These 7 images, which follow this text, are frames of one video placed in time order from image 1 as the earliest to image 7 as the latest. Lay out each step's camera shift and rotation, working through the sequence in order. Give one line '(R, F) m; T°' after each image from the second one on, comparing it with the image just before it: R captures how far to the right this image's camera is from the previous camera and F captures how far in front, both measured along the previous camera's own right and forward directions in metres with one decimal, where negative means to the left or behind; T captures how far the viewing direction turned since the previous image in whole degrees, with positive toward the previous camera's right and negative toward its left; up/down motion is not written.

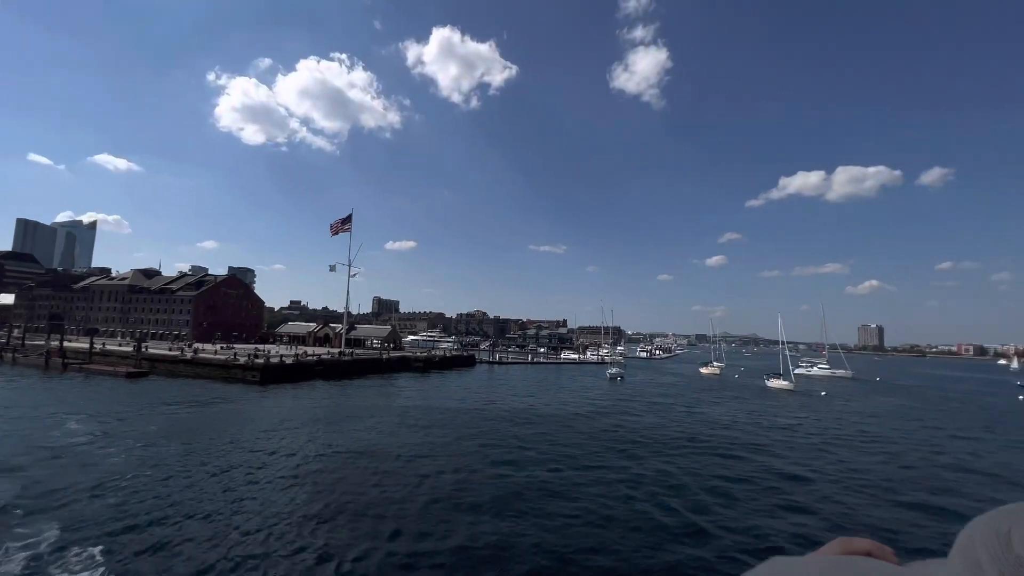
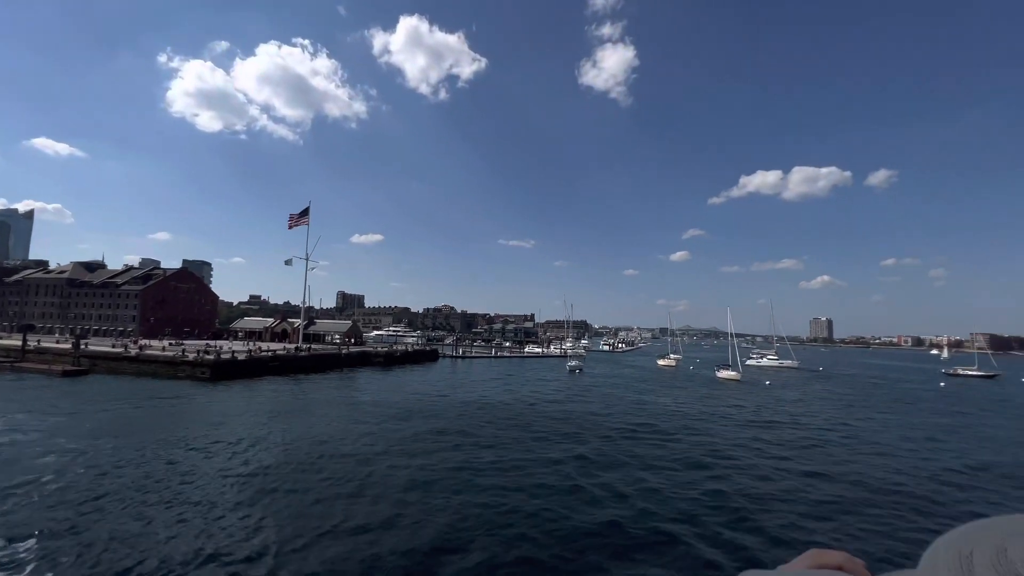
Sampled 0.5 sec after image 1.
(+0.9, -0.5) m; +4°
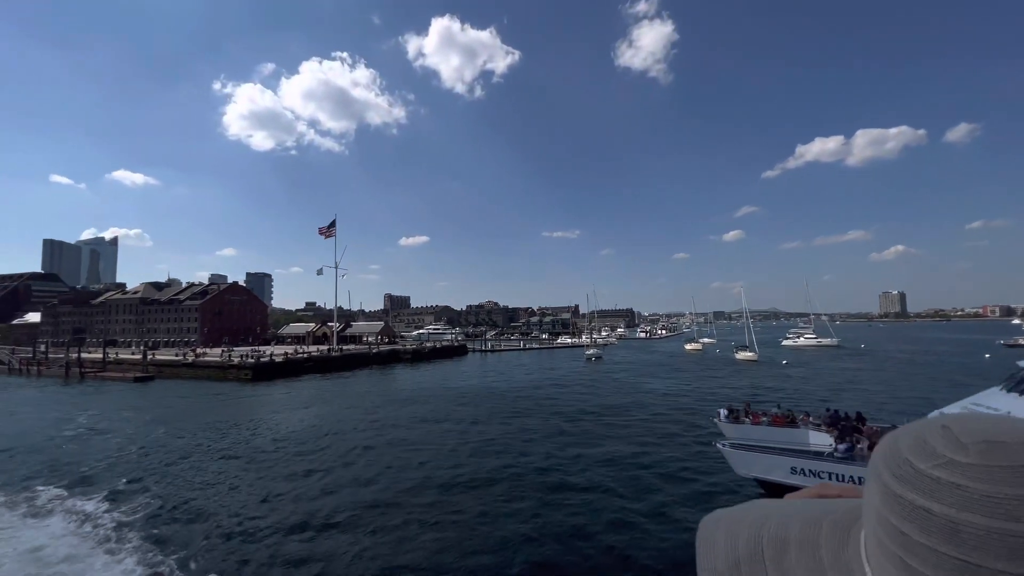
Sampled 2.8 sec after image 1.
(+3.9, -2.2) m; -6°
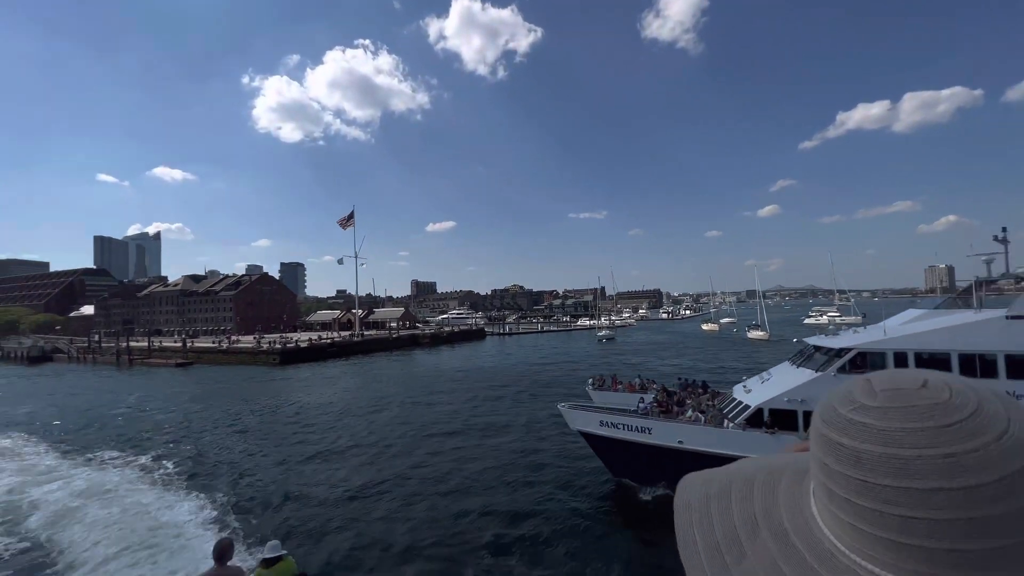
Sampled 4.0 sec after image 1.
(+1.9, -1.4) m; -4°
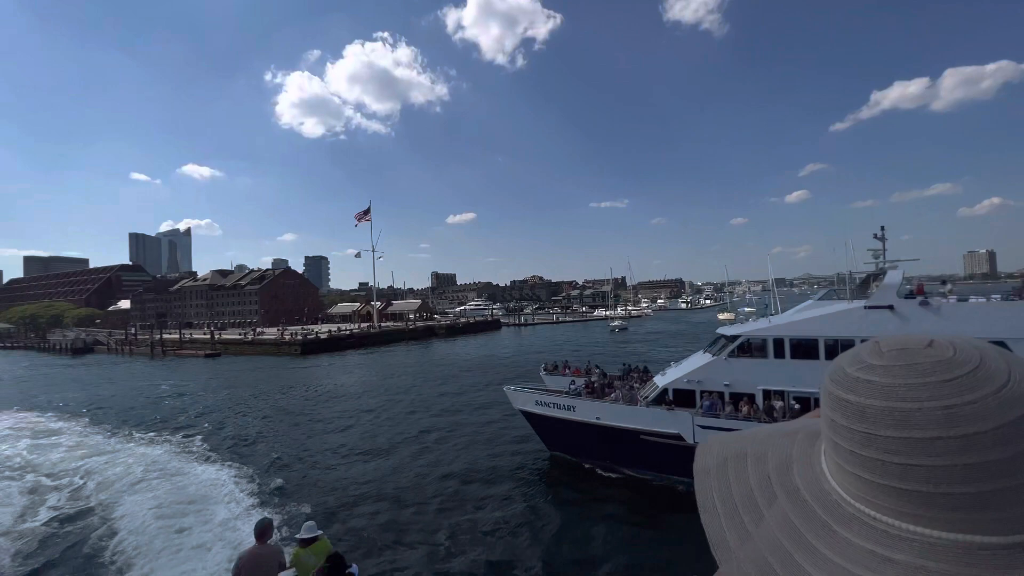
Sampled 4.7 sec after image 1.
(+1.0, -0.8) m; -3°
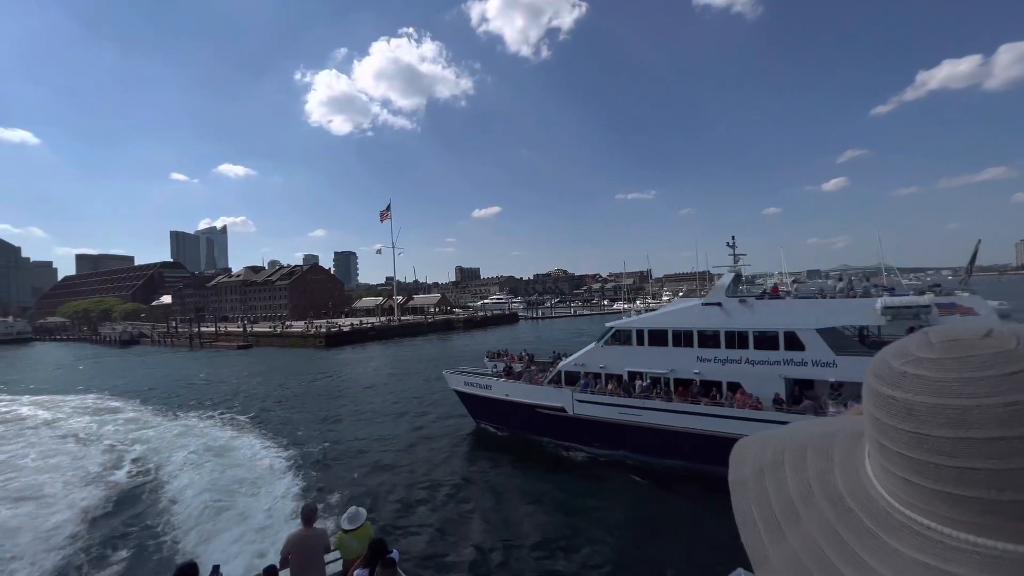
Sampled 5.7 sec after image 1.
(+1.4, -1.5) m; -3°
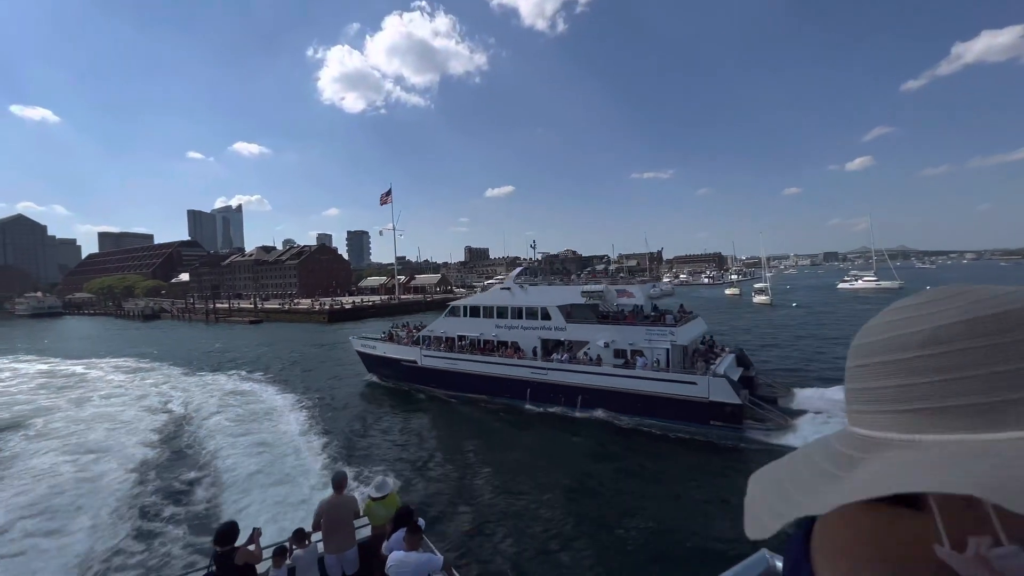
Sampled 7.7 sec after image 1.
(+2.6, -3.1) m; -2°
